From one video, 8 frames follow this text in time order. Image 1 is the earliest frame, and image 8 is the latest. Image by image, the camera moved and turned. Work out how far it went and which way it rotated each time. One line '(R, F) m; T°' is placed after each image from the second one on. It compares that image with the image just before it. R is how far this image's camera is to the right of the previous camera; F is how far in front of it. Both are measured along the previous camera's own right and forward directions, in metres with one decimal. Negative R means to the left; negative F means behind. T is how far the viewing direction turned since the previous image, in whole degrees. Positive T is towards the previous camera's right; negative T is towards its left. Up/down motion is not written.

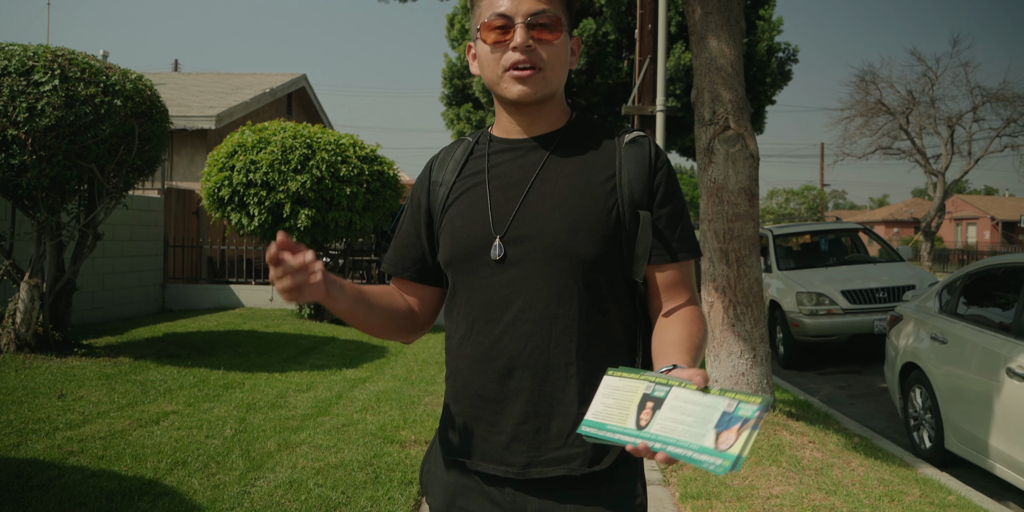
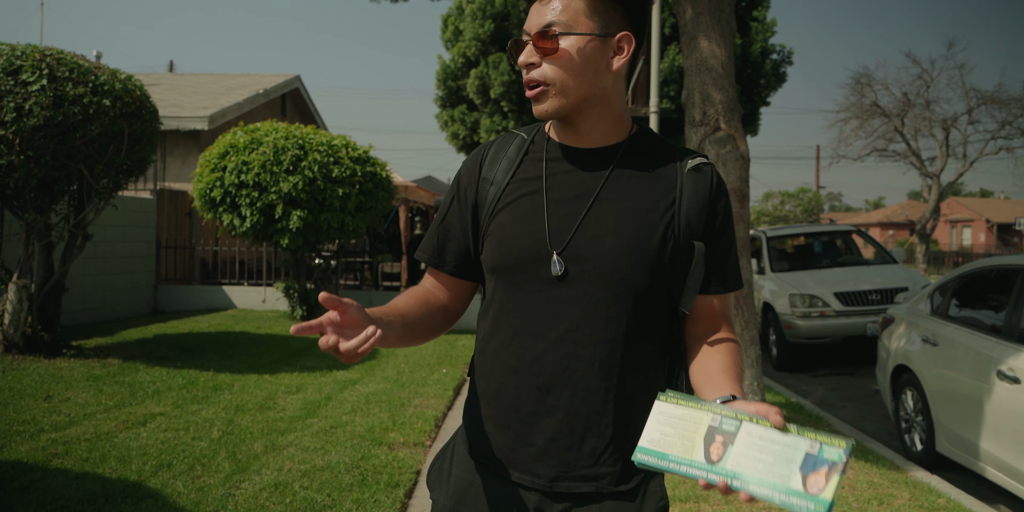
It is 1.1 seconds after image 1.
(+0.1, 0.0) m; 0°
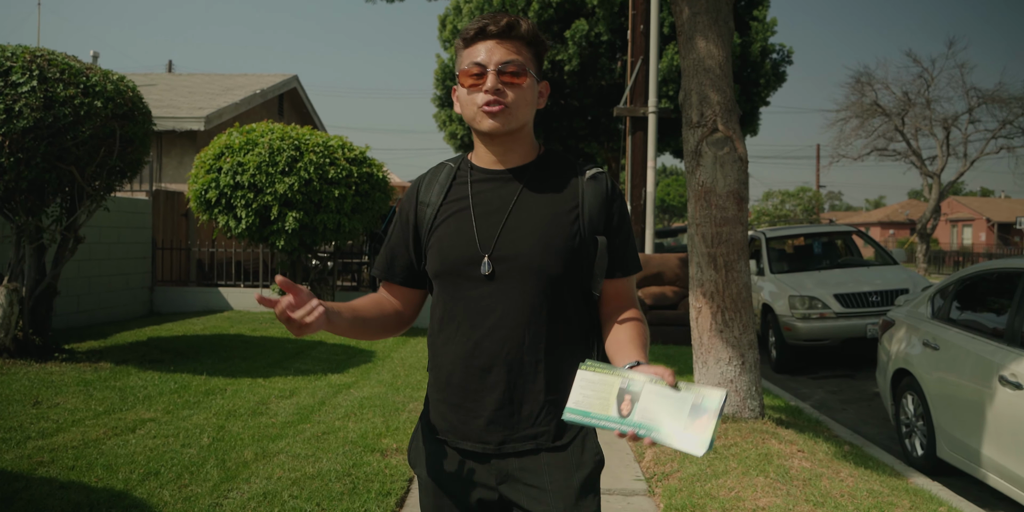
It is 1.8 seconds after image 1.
(0.0, +0.1) m; 0°
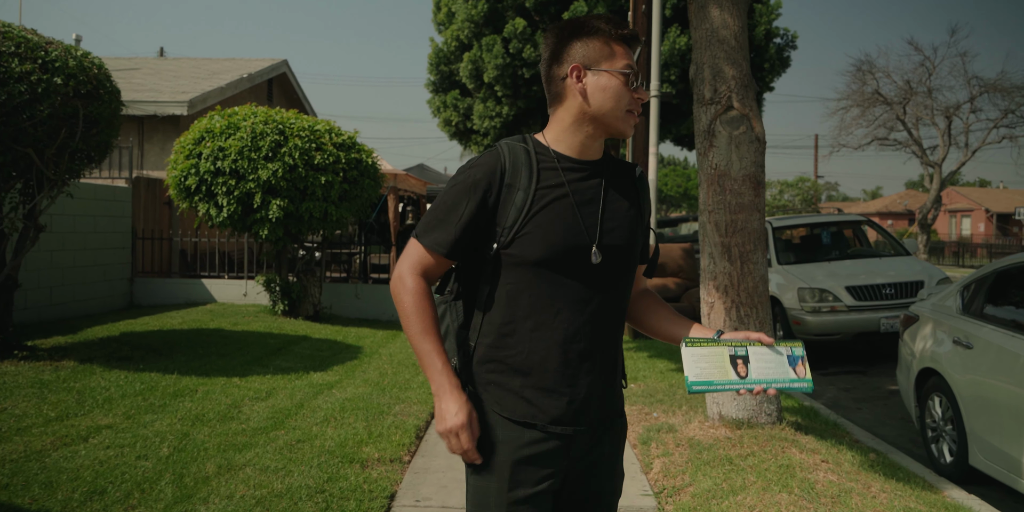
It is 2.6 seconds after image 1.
(0.0, +0.5) m; 0°
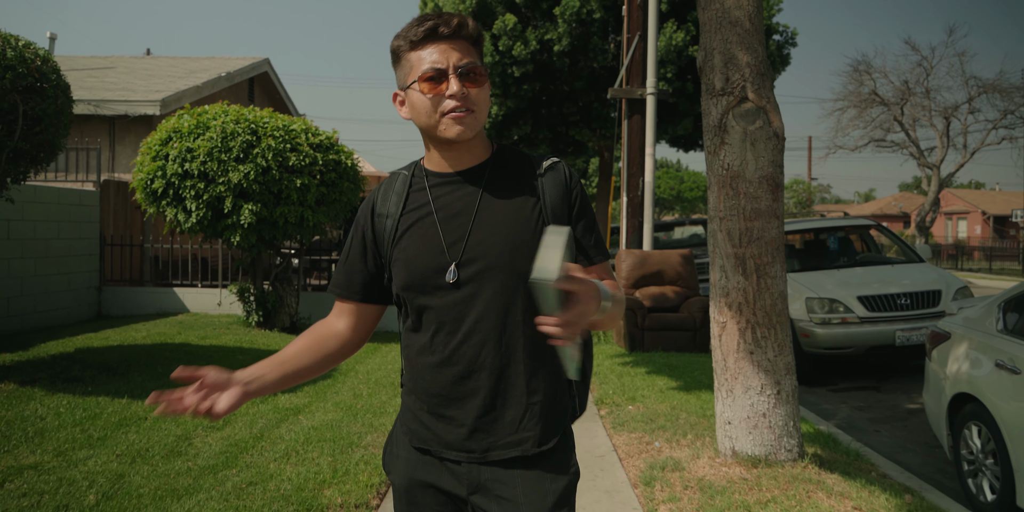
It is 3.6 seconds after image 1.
(+0.1, +0.6) m; 0°
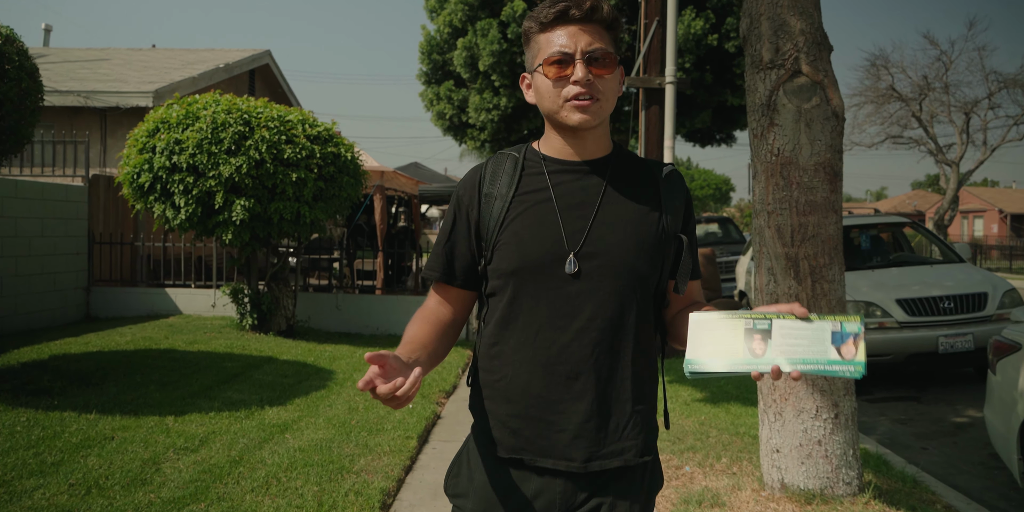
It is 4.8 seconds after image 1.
(0.0, +0.6) m; -1°
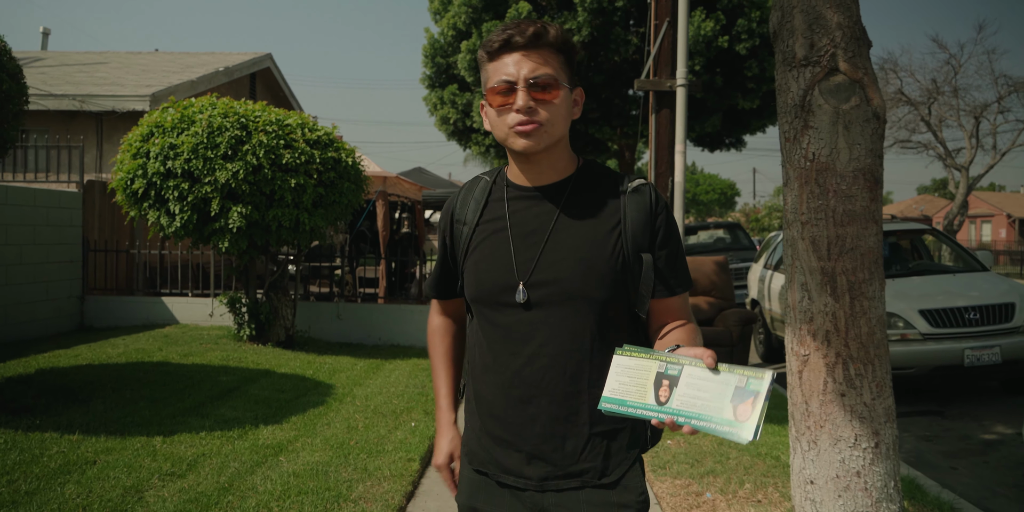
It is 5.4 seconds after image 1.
(0.0, +0.3) m; 0°
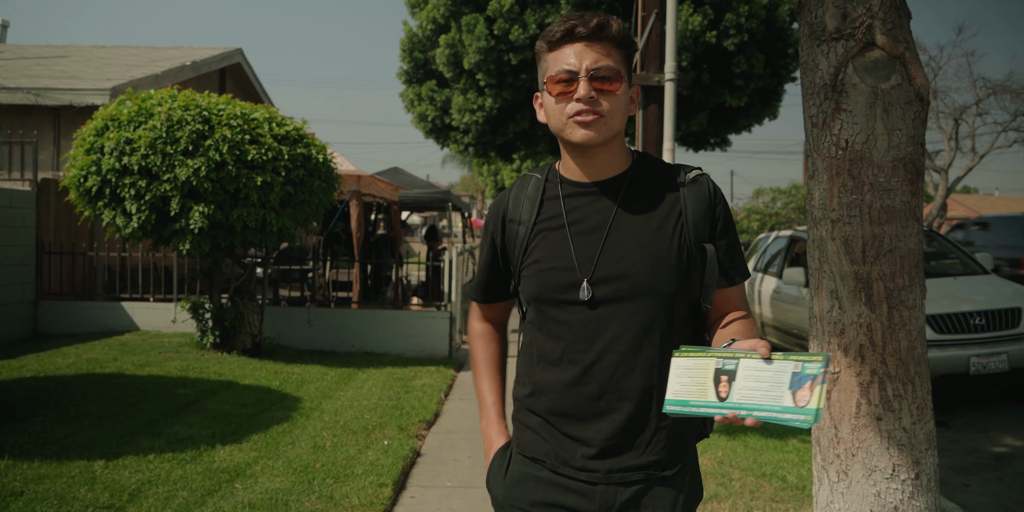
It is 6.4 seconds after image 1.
(0.0, +0.5) m; +2°
